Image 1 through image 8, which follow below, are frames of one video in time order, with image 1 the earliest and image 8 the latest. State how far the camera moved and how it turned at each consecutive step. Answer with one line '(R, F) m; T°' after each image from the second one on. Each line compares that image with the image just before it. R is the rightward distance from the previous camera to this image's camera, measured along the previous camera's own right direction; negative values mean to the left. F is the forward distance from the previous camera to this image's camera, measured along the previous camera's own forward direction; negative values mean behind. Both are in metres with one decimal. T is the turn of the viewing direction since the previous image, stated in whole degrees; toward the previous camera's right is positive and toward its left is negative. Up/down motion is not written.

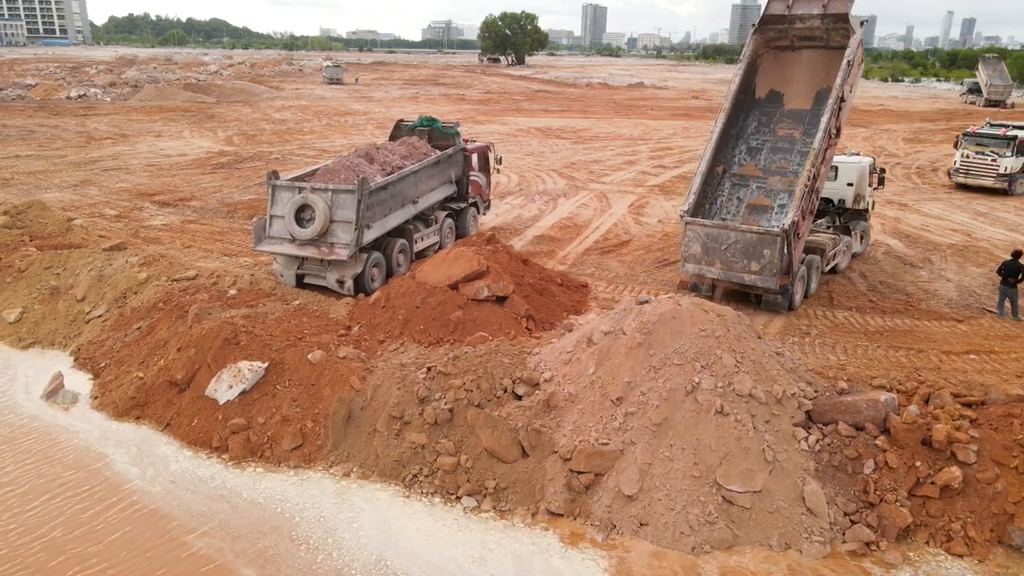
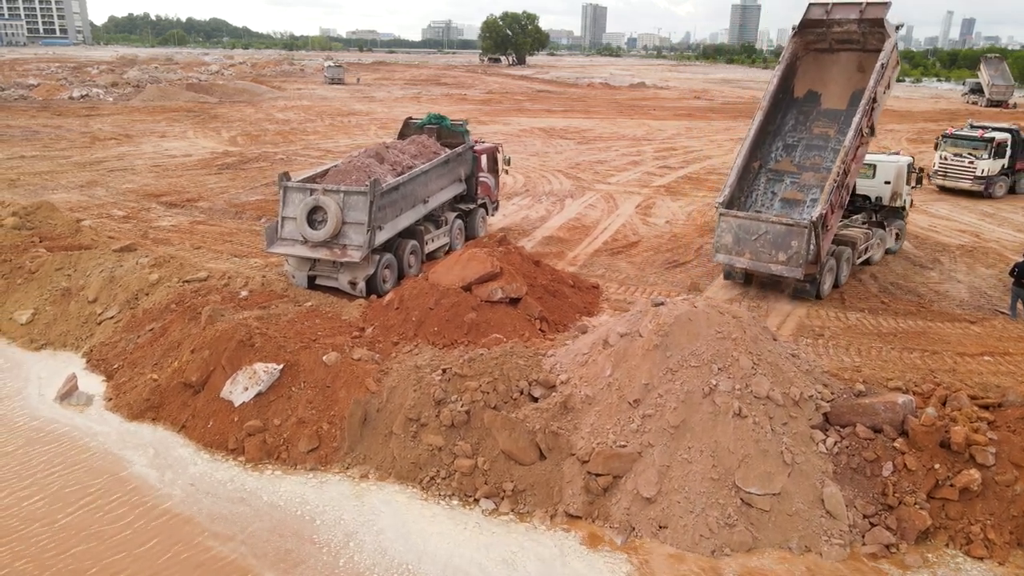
(-0.2, 0.0) m; 0°
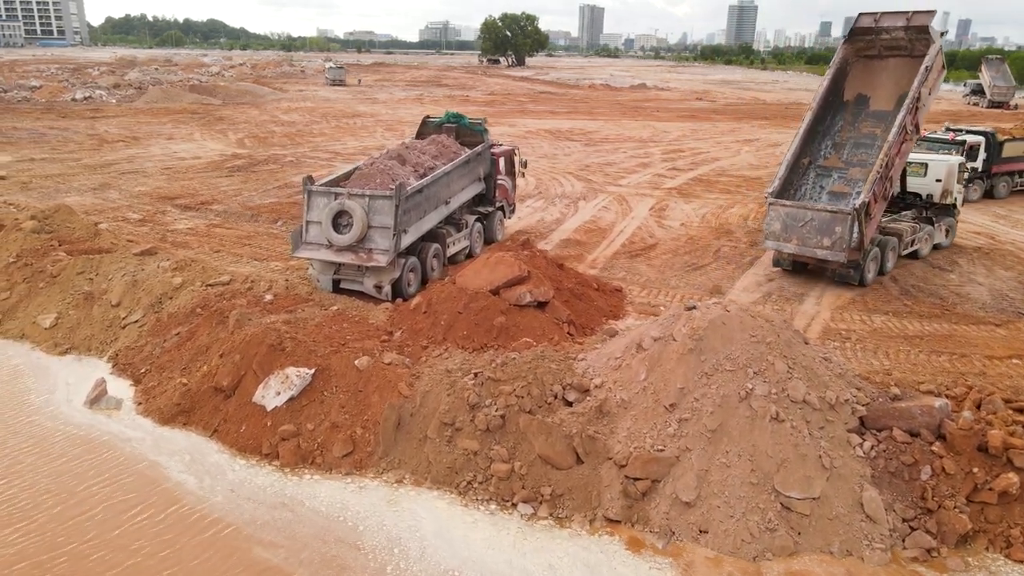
(-0.4, 0.0) m; 0°
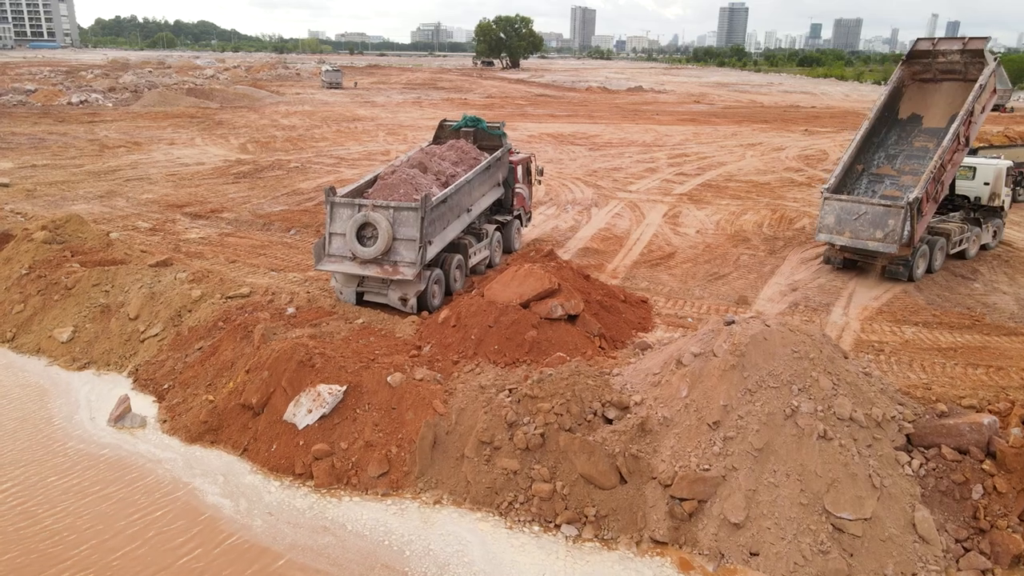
(-0.4, +0.1) m; +1°
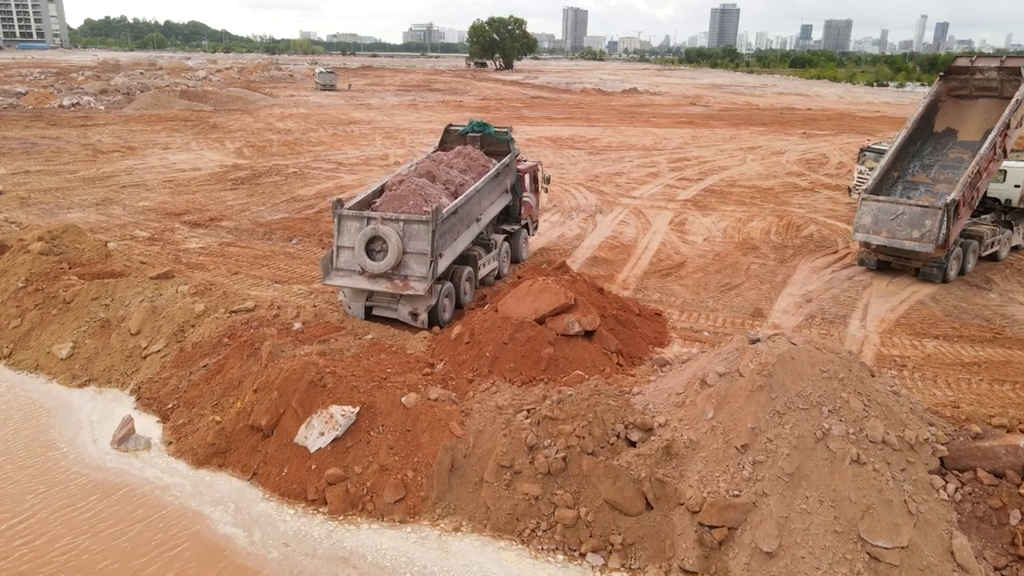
(-0.3, +0.2) m; +1°
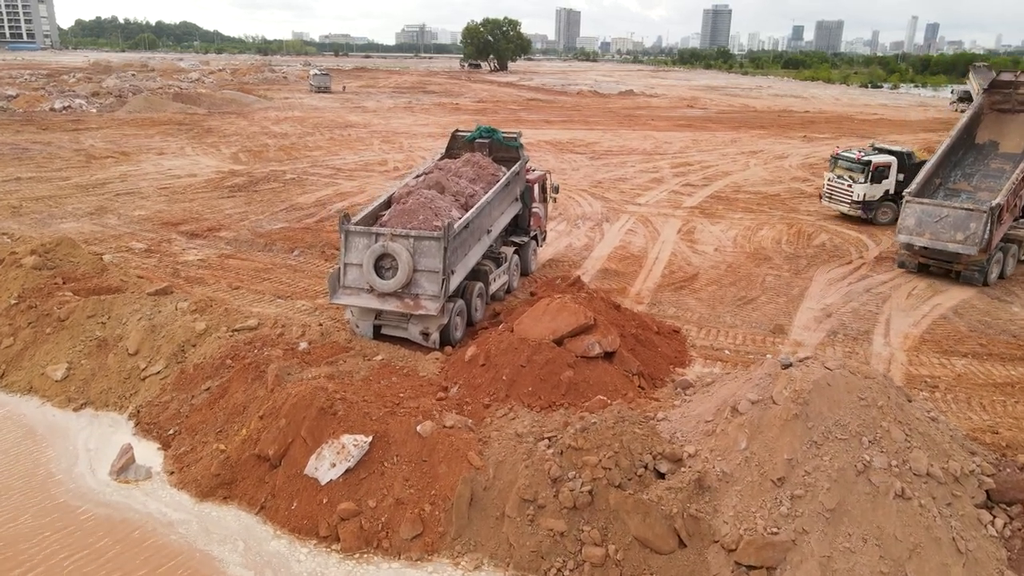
(-0.3, +0.3) m; +1°
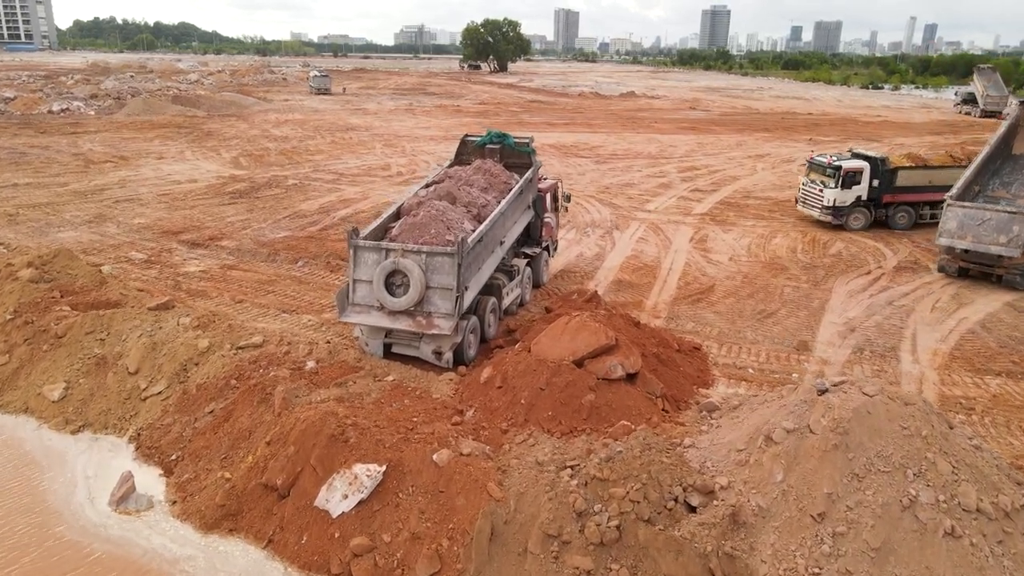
(-0.2, +0.3) m; 0°
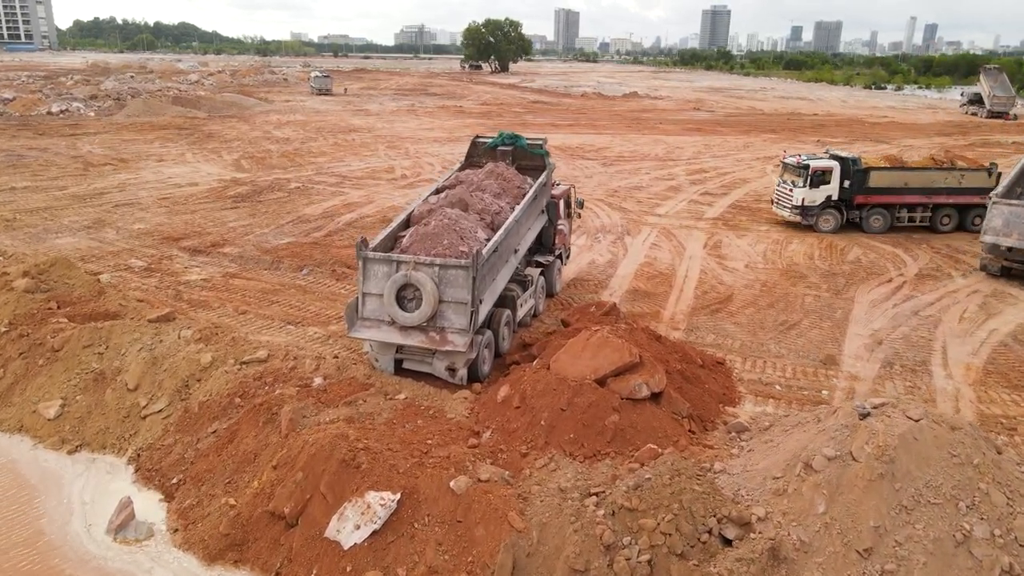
(-0.2, +0.4) m; 0°
